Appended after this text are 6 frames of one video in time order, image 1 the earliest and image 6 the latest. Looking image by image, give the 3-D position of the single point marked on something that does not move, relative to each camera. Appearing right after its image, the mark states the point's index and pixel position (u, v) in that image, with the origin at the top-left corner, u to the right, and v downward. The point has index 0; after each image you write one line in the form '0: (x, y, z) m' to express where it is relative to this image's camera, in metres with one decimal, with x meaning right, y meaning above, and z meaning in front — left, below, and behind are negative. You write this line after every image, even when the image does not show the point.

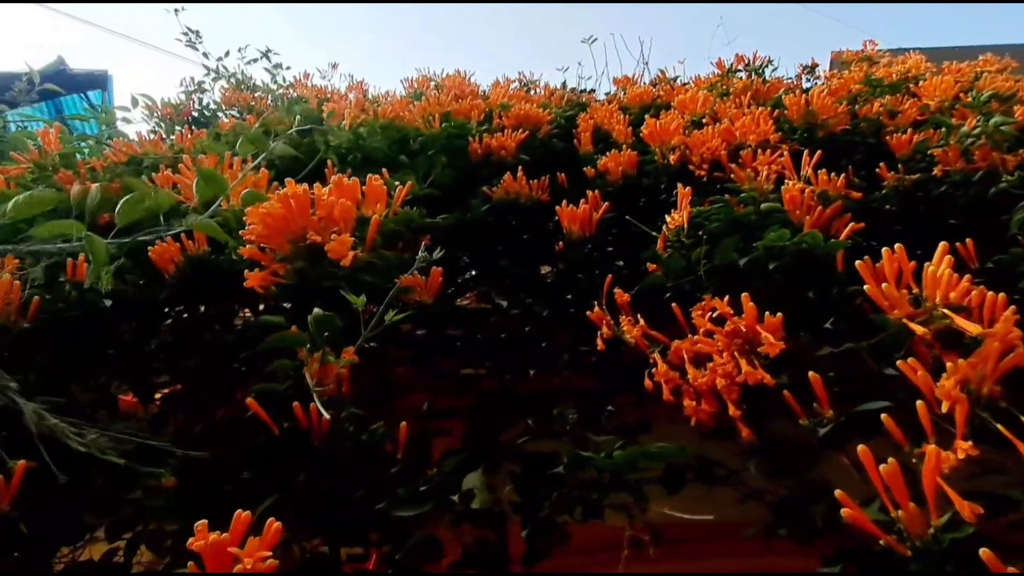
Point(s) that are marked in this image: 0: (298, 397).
0: (-0.8, -0.4, +1.4) m
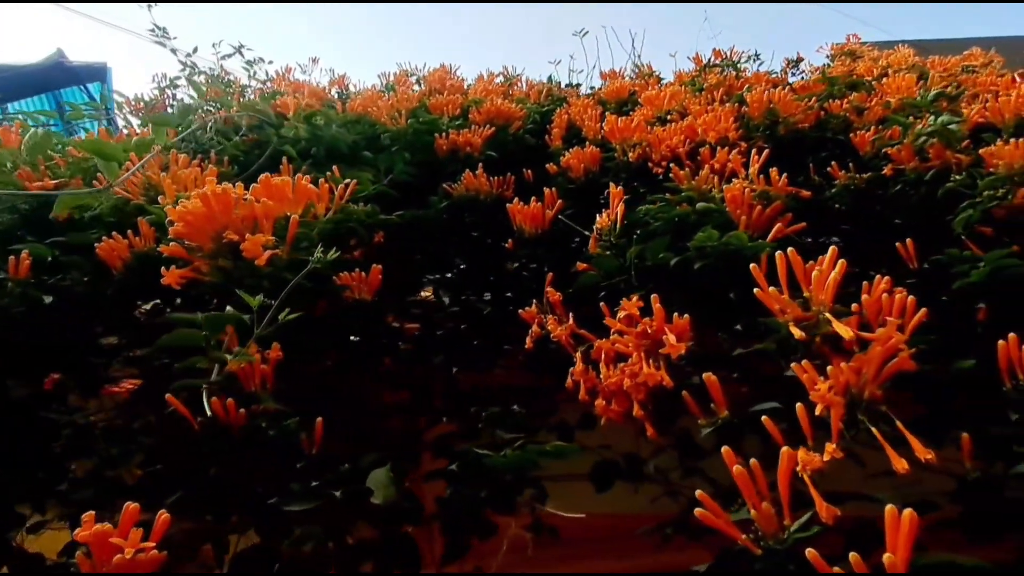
0: (-1.1, -0.4, +1.5) m
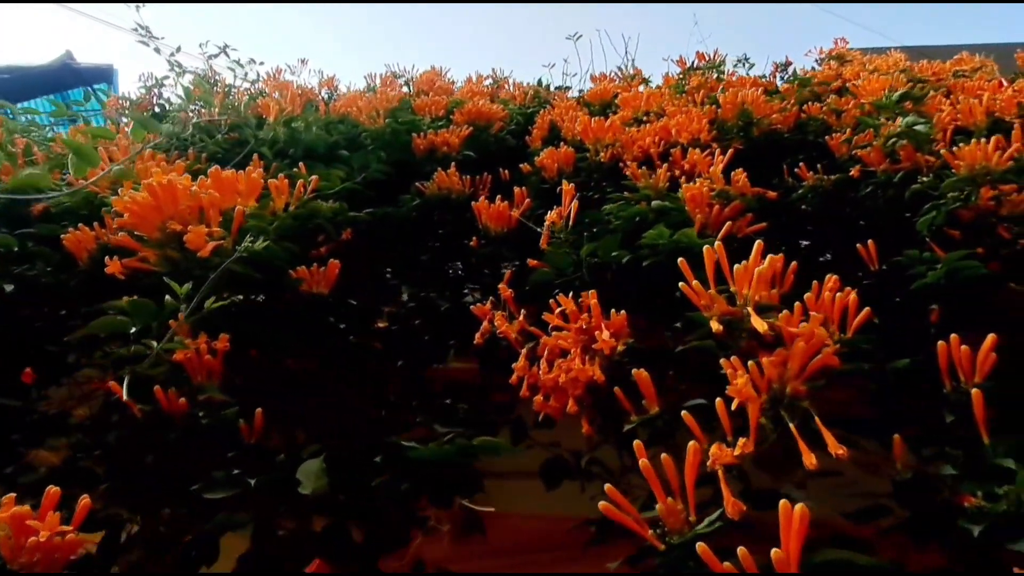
0: (-1.3, -0.4, +1.5) m
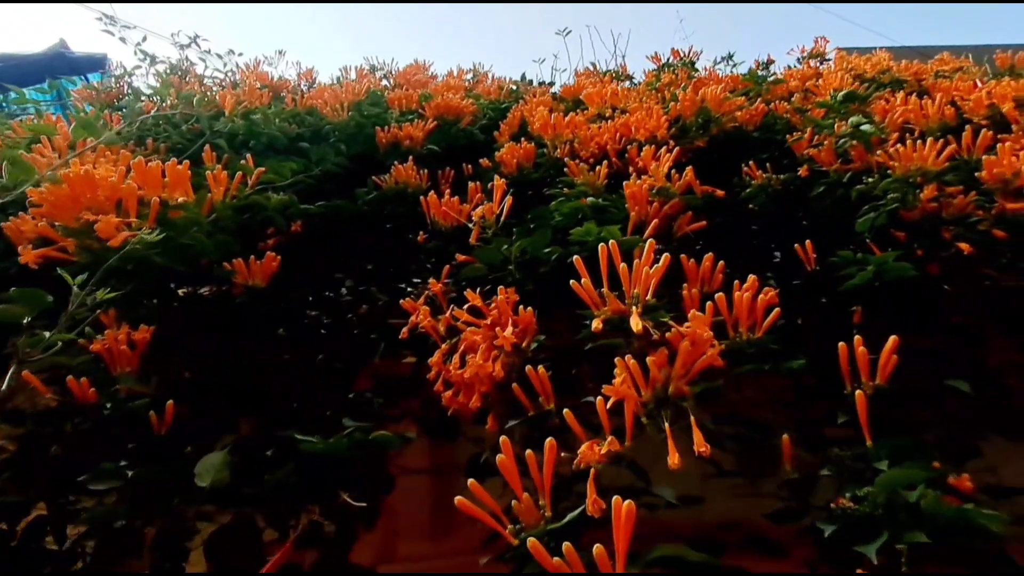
0: (-1.6, -0.3, +1.5) m
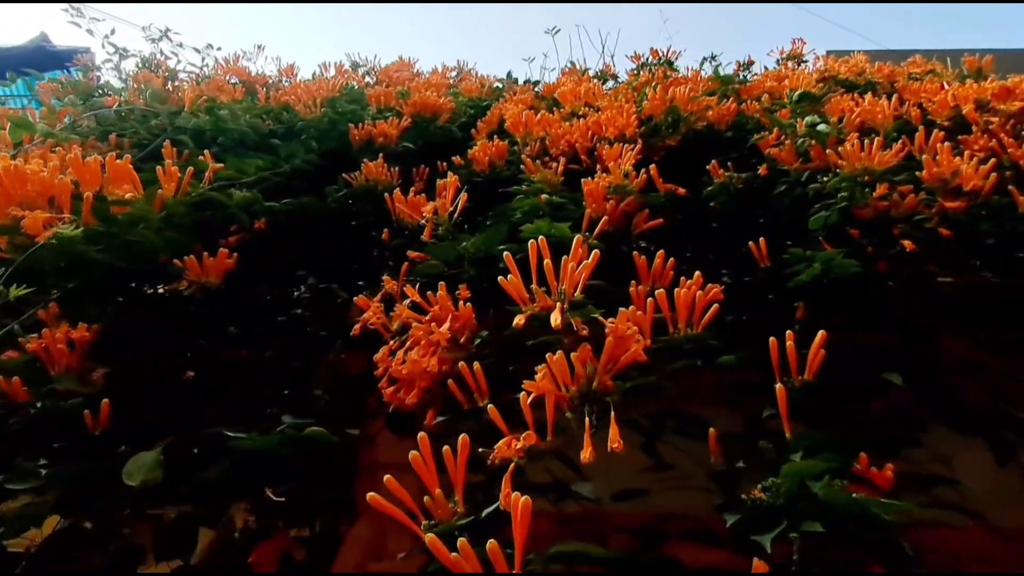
0: (-1.8, -0.3, +1.5) m
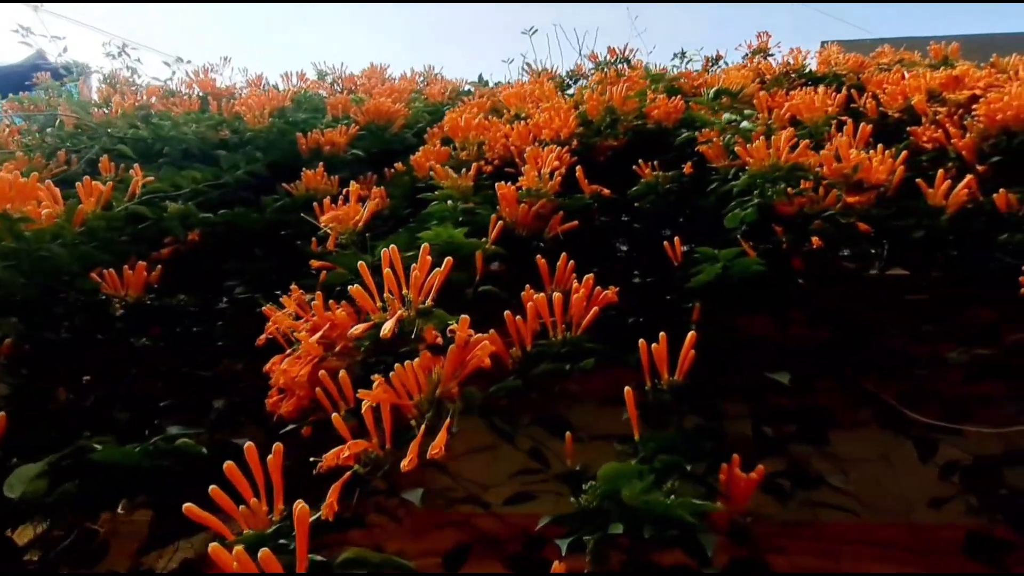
0: (-2.2, -0.4, +1.5) m
